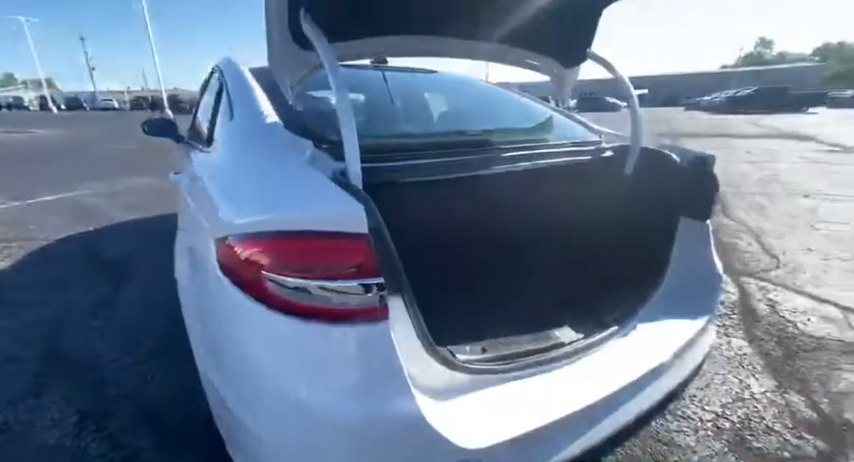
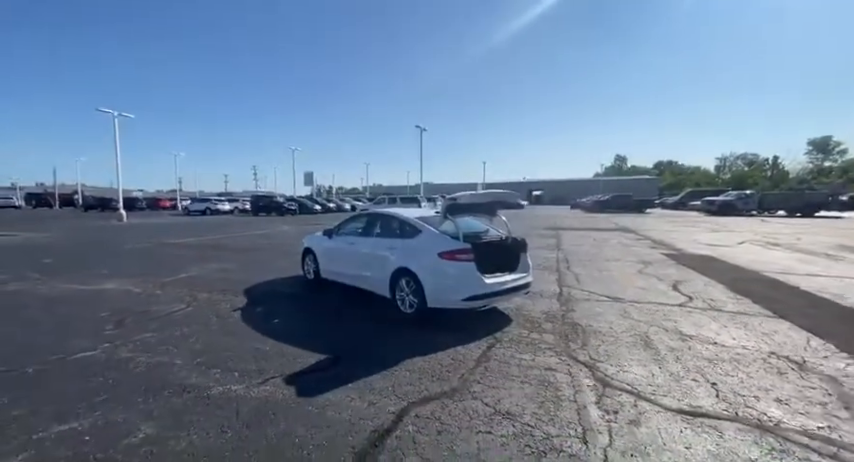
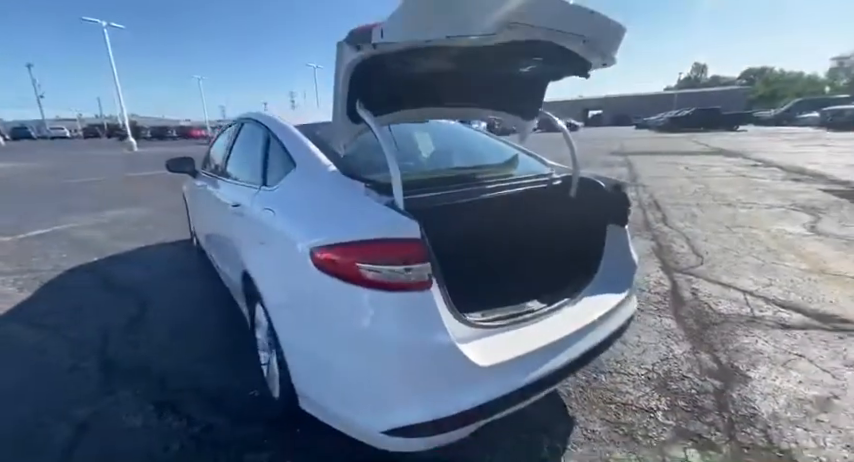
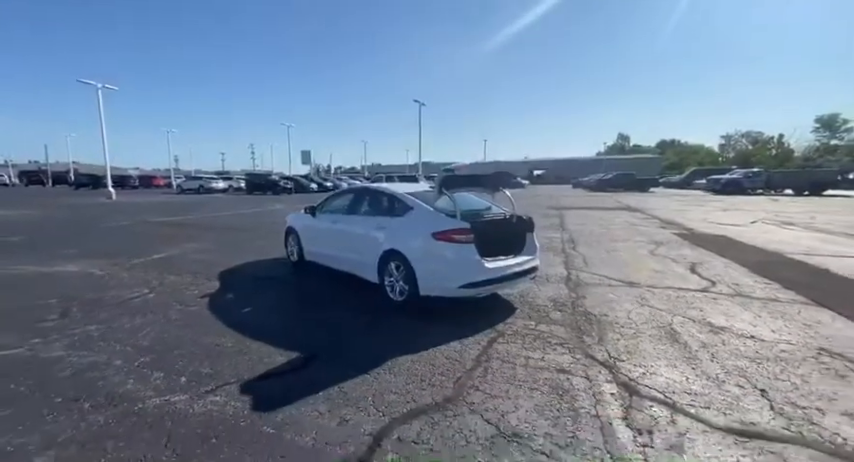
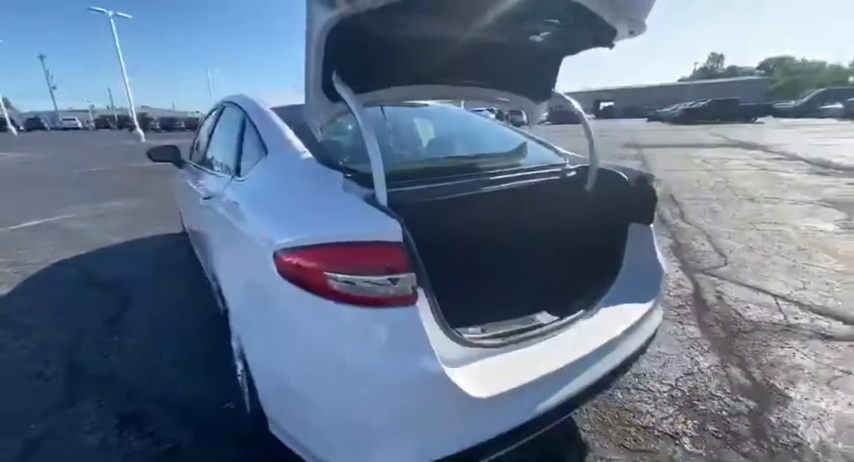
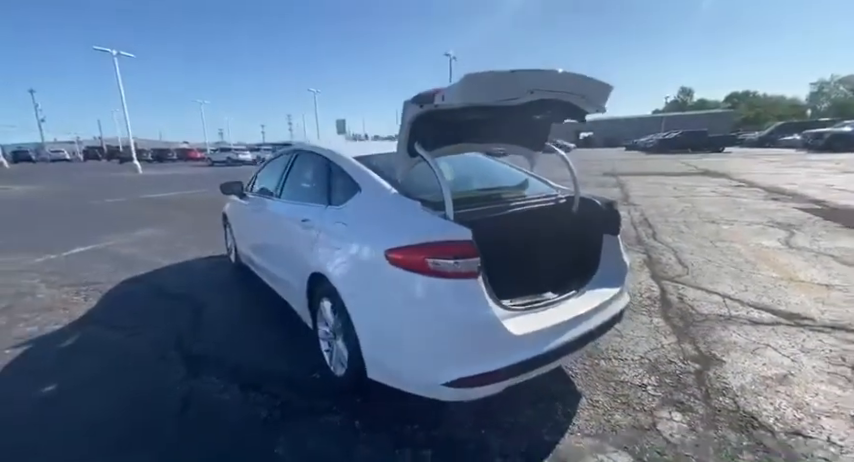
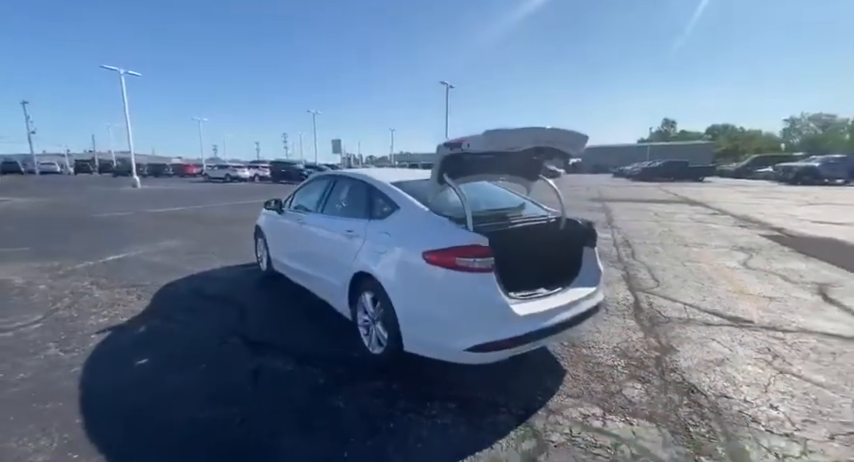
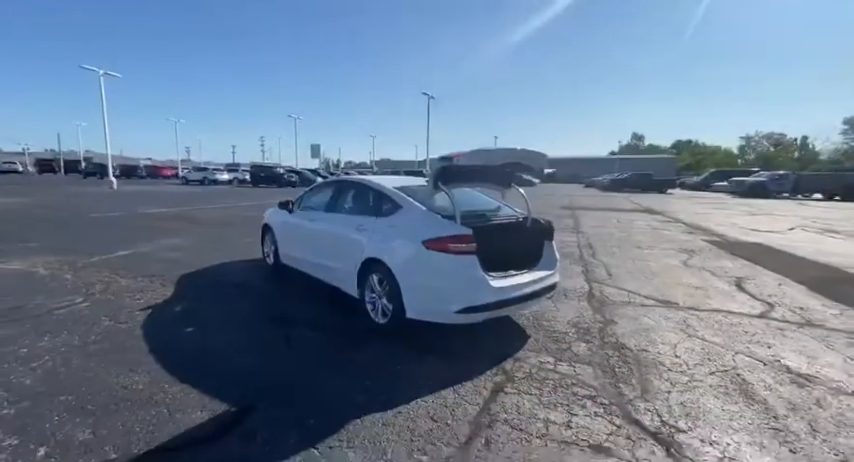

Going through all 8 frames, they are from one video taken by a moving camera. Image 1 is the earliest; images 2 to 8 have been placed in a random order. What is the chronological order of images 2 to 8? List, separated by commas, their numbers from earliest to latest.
5, 3, 6, 7, 8, 4, 2
